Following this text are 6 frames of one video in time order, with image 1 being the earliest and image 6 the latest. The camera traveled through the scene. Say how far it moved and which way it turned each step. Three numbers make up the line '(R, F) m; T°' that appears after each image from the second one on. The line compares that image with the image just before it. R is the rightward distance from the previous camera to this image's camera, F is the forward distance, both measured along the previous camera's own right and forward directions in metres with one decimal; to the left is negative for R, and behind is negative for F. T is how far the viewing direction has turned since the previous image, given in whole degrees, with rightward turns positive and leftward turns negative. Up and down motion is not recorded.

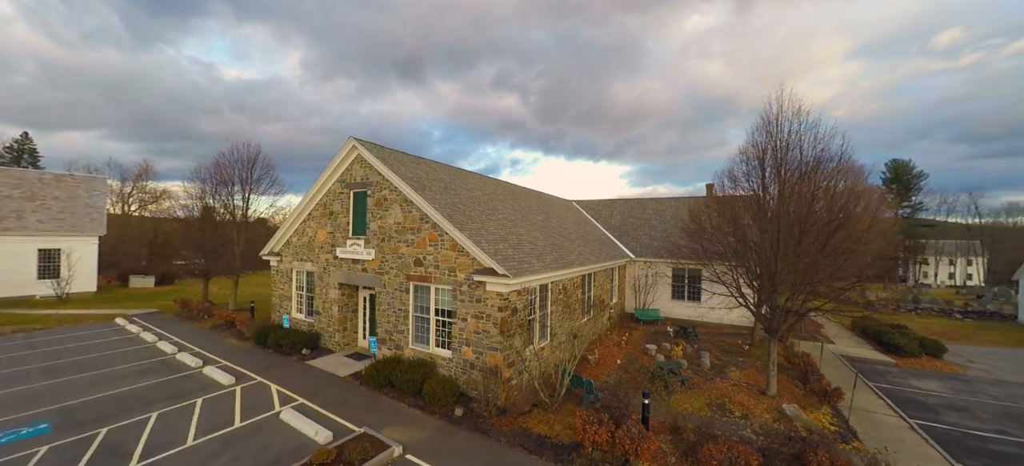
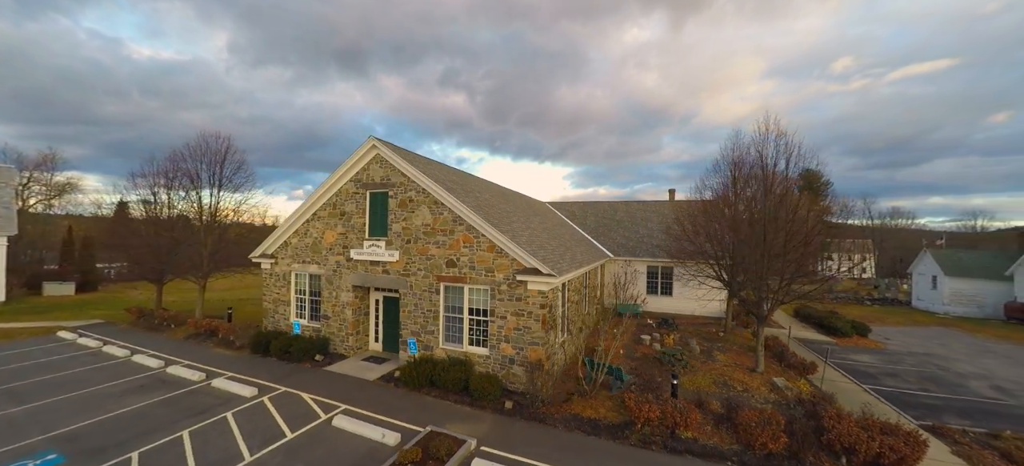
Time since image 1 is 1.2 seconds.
(-2.9, -0.4) m; +9°
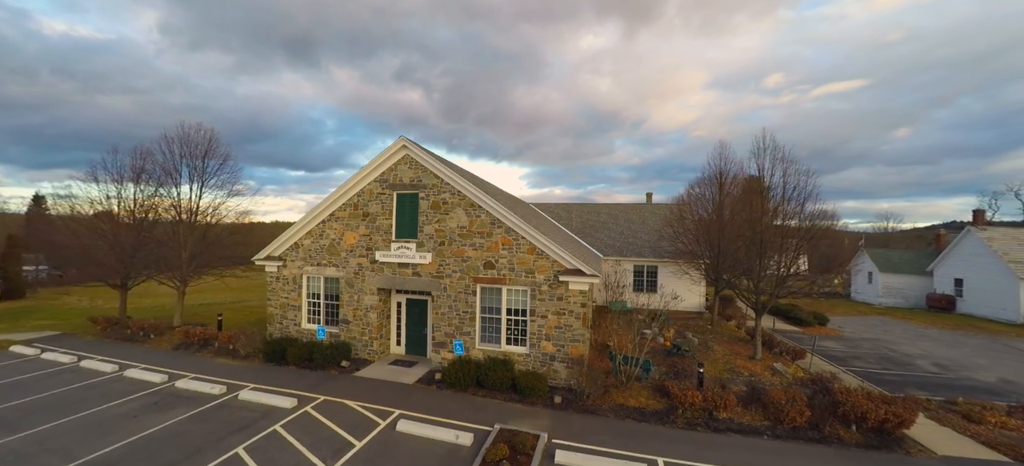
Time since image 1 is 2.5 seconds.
(-2.8, -0.2) m; +7°
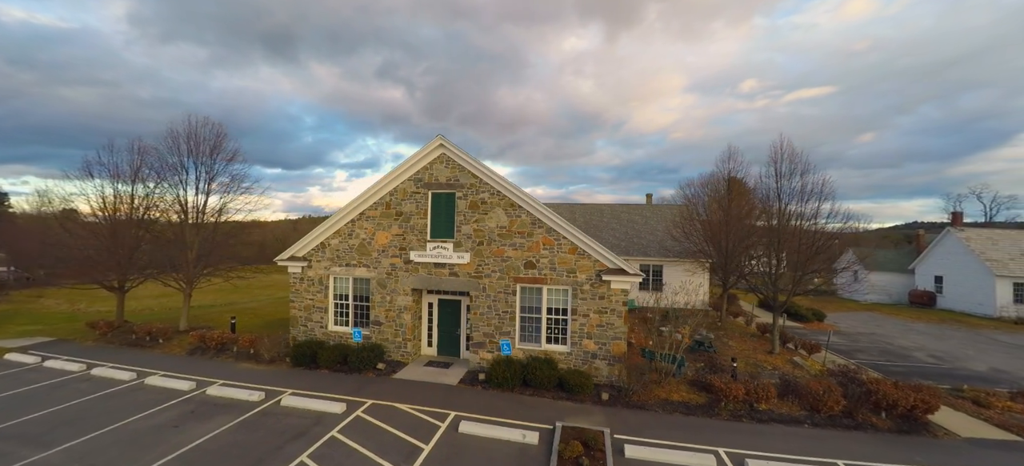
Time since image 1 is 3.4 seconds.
(-2.0, 0.0) m; +3°
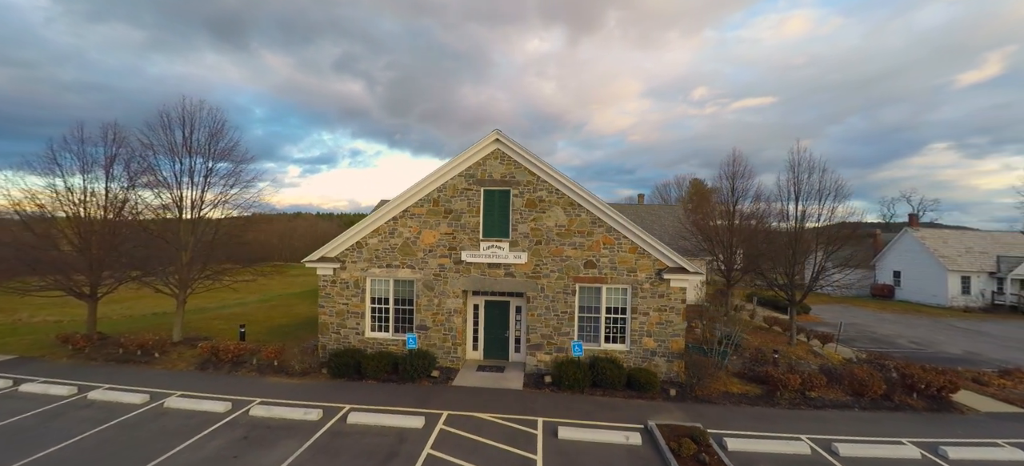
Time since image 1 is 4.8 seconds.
(-3.3, +0.5) m; +7°
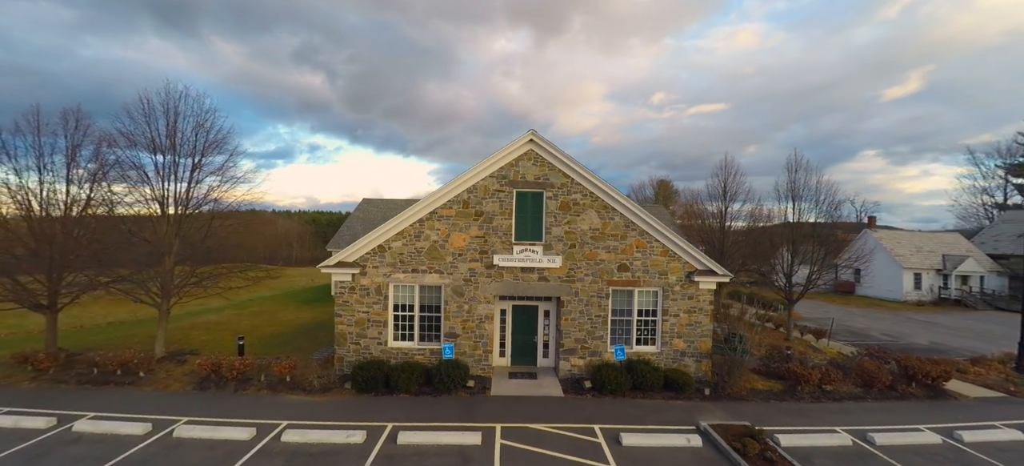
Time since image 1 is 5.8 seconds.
(-2.3, +0.4) m; +6°
